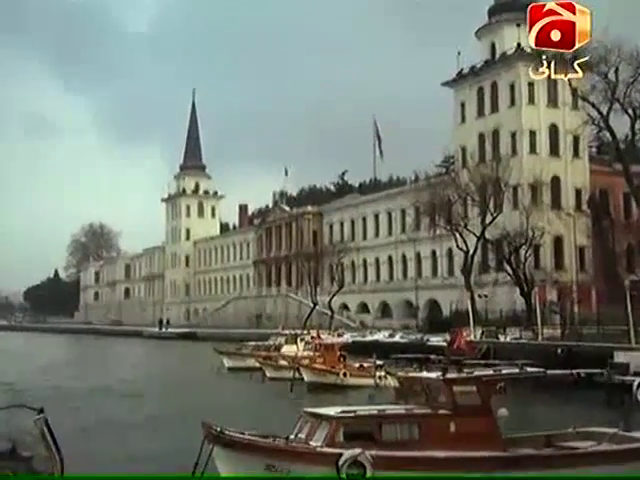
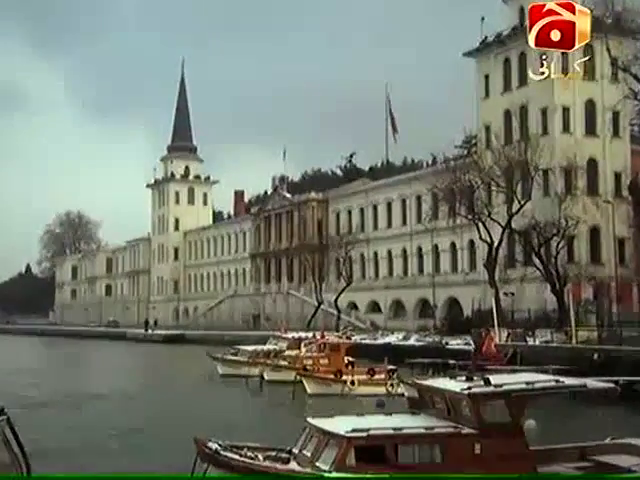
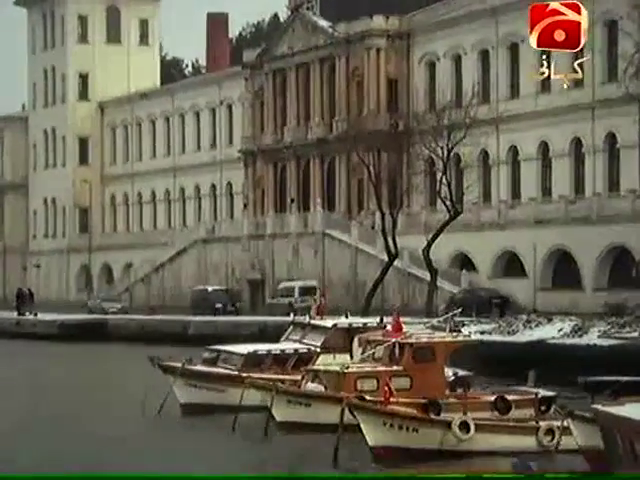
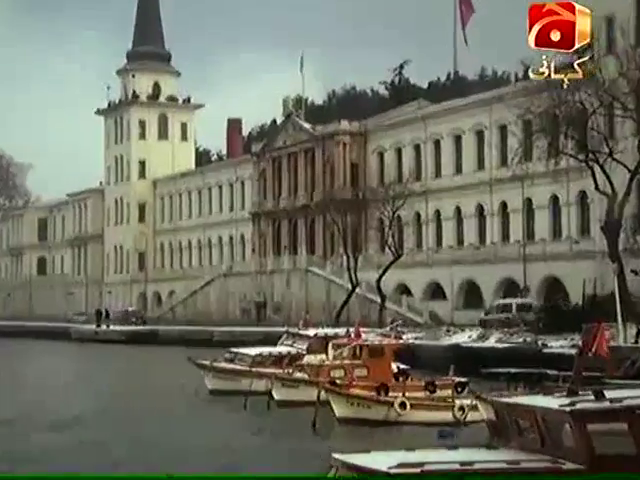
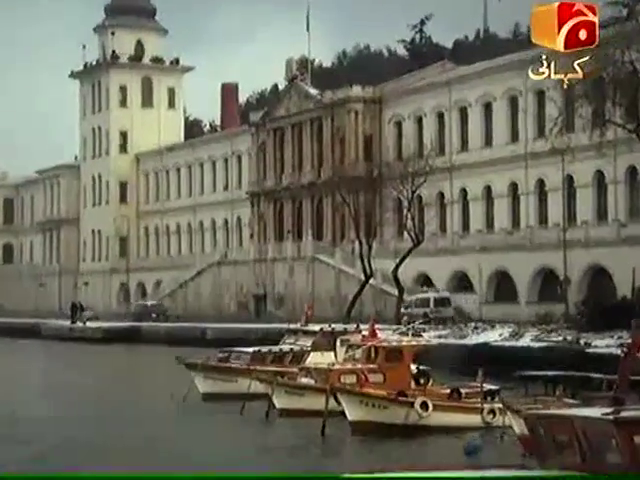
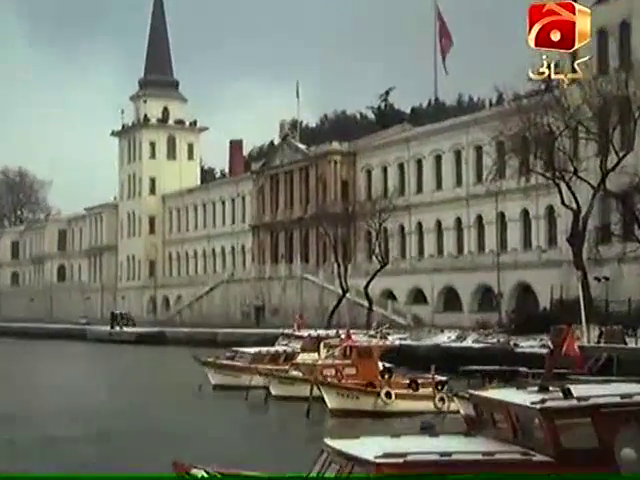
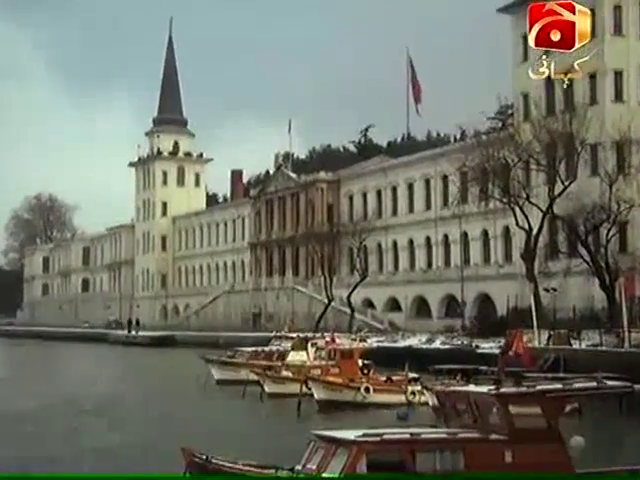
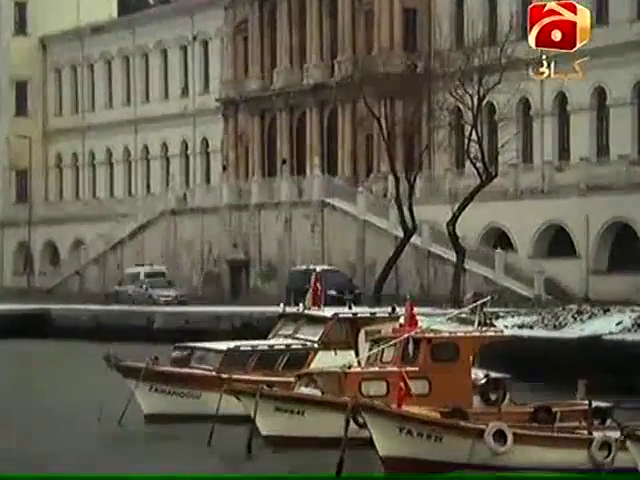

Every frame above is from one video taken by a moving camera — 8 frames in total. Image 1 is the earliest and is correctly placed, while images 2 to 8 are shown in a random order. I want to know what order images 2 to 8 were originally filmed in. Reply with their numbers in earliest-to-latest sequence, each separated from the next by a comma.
2, 7, 6, 4, 5, 3, 8
